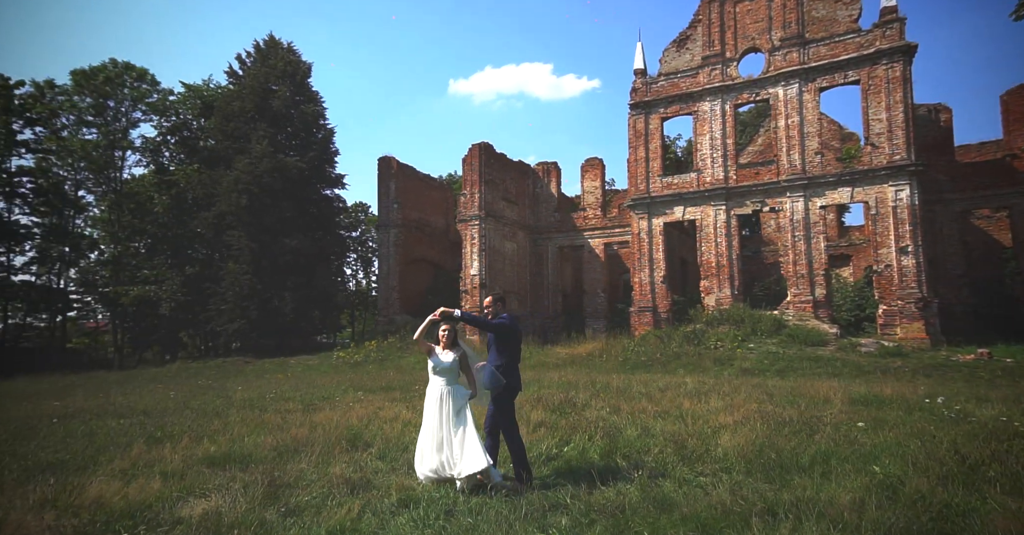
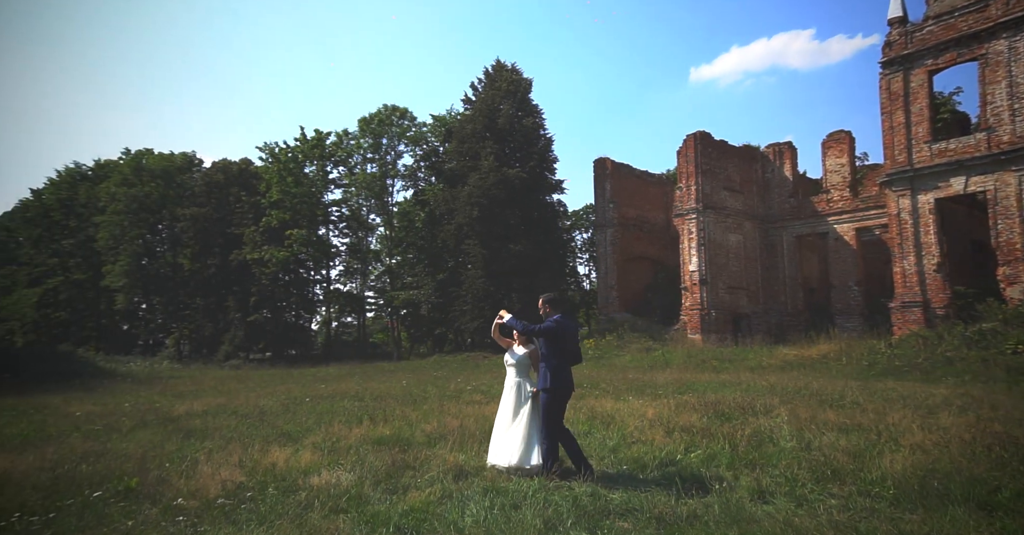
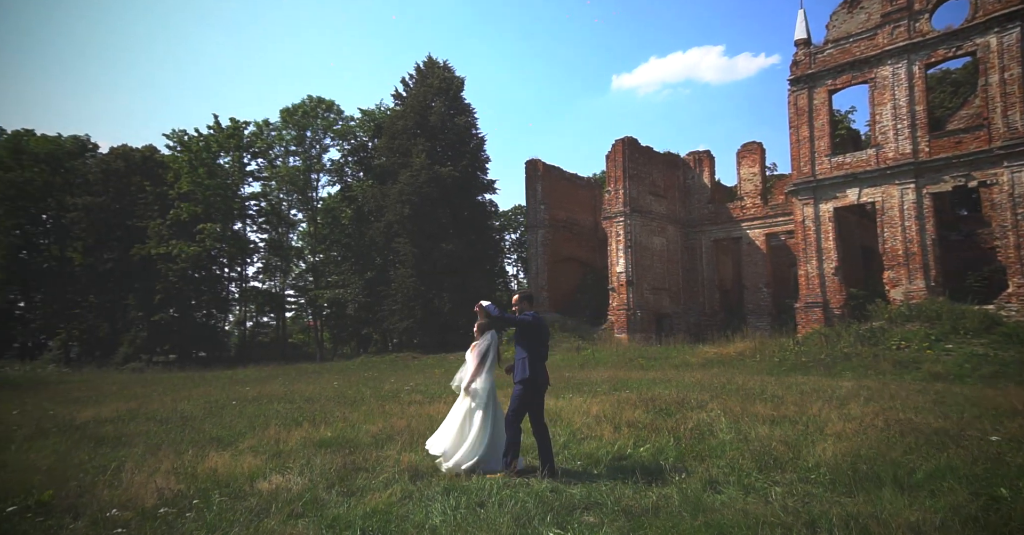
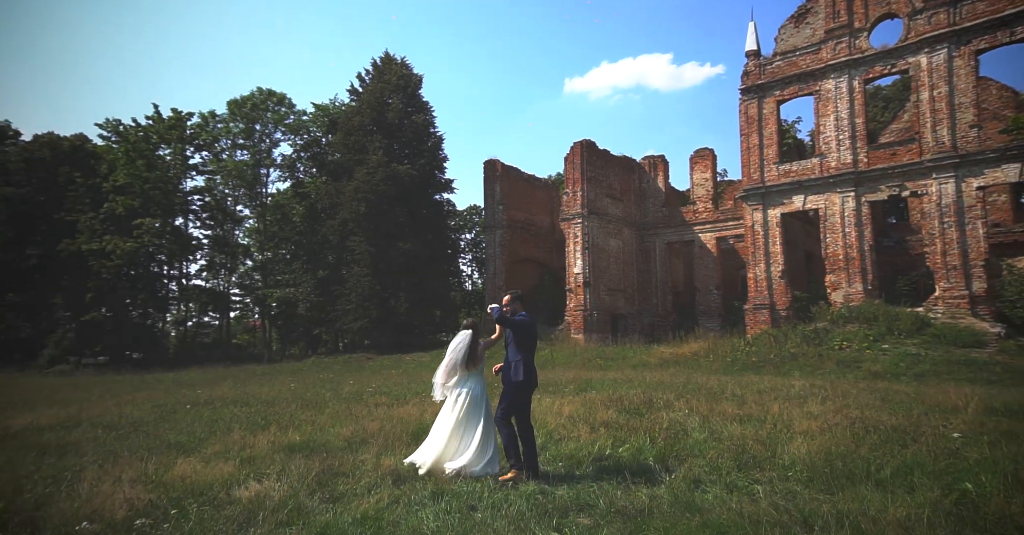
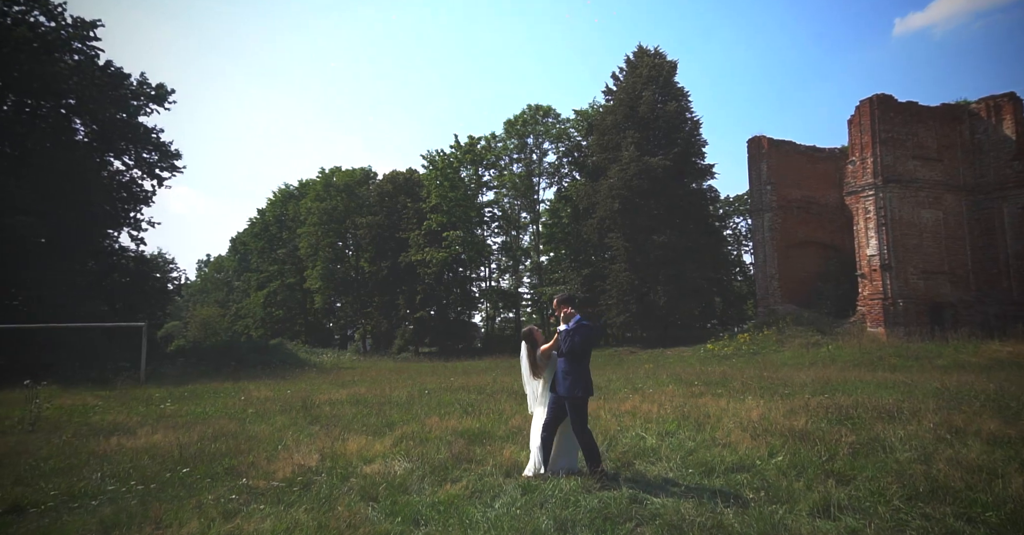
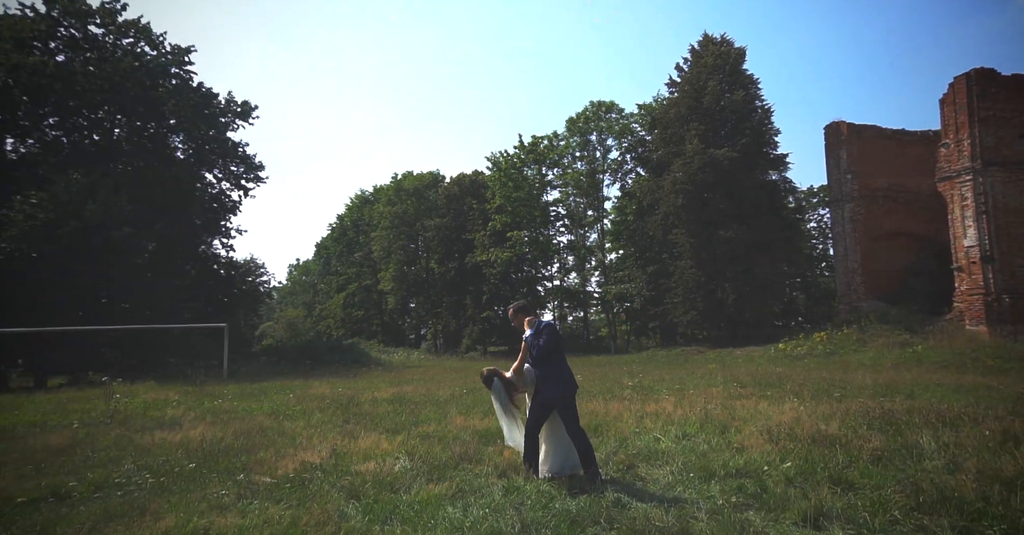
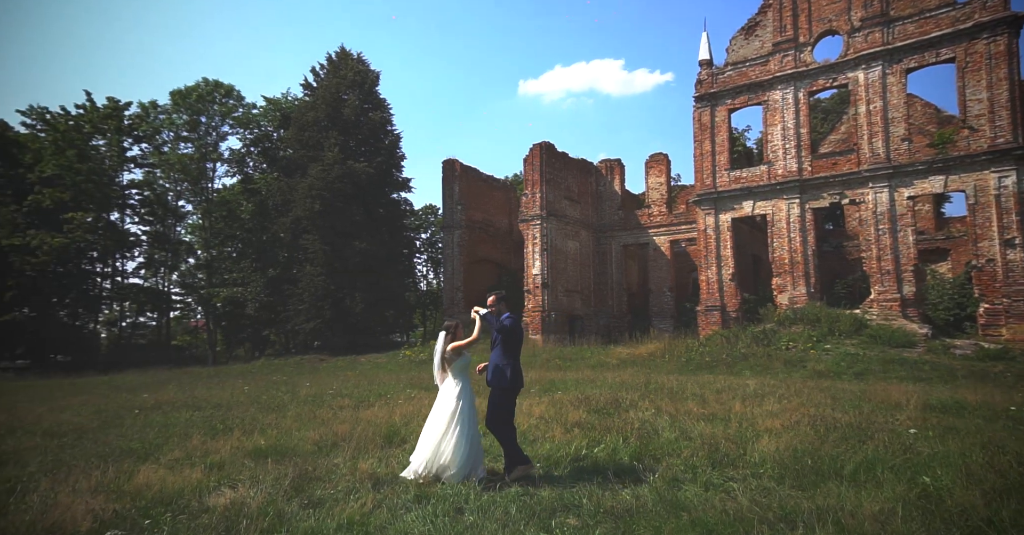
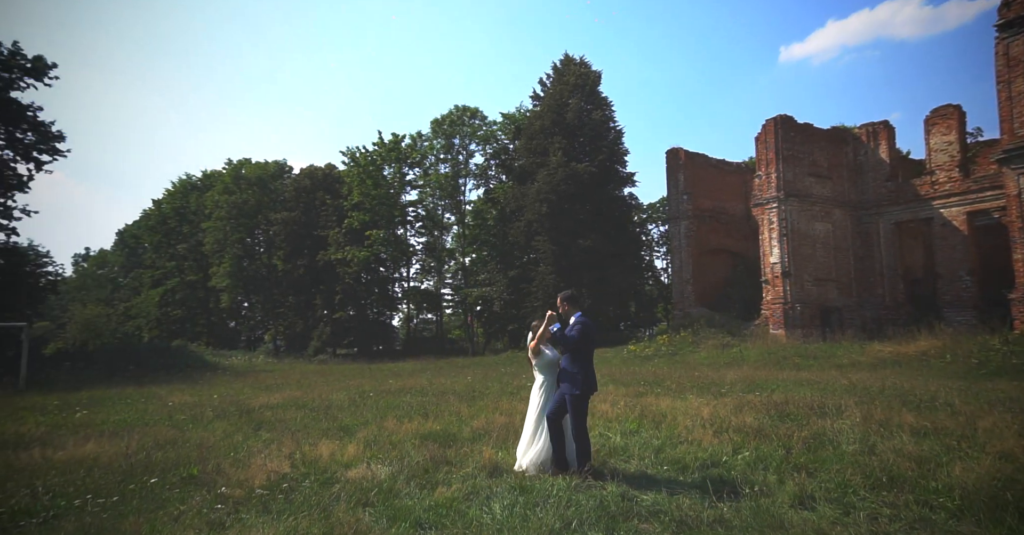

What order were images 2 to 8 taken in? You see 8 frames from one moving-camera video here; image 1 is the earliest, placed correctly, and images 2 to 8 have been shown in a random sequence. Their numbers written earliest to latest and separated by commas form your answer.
7, 4, 3, 2, 8, 5, 6
